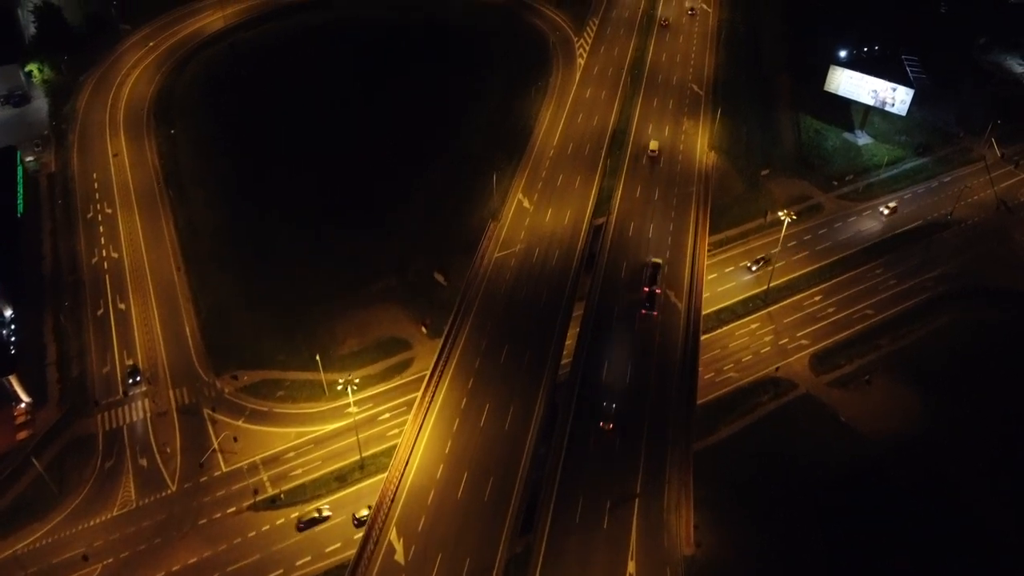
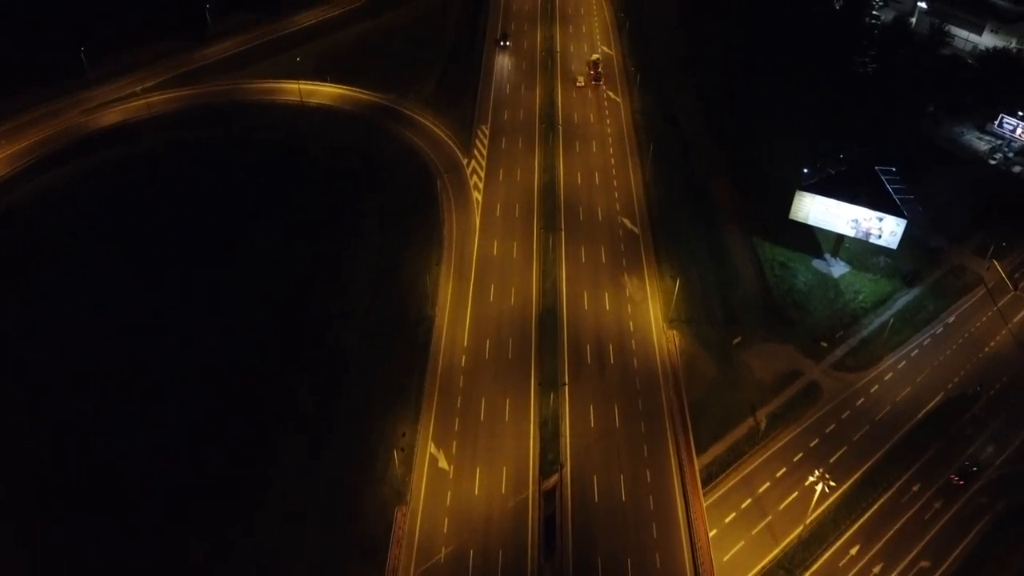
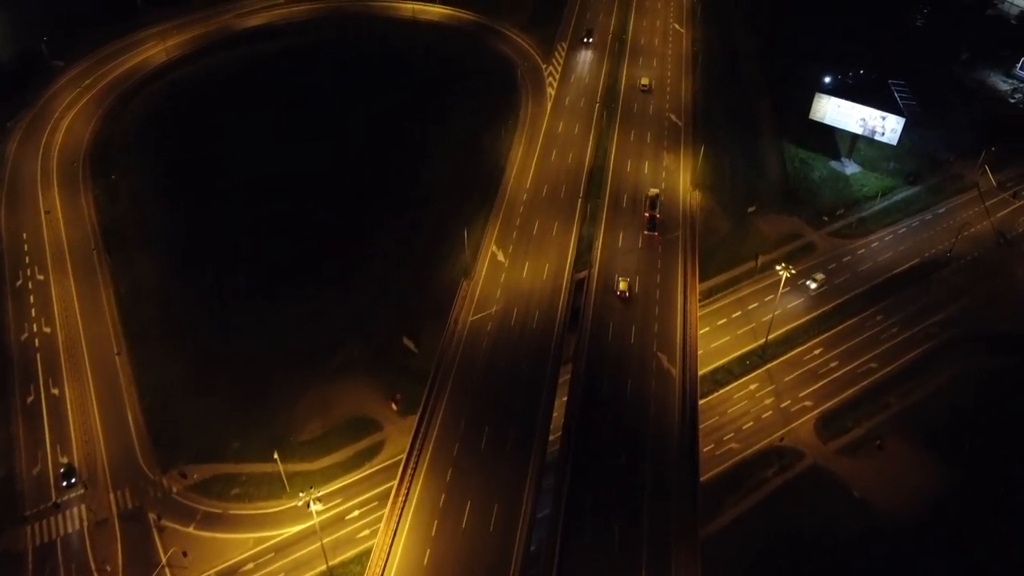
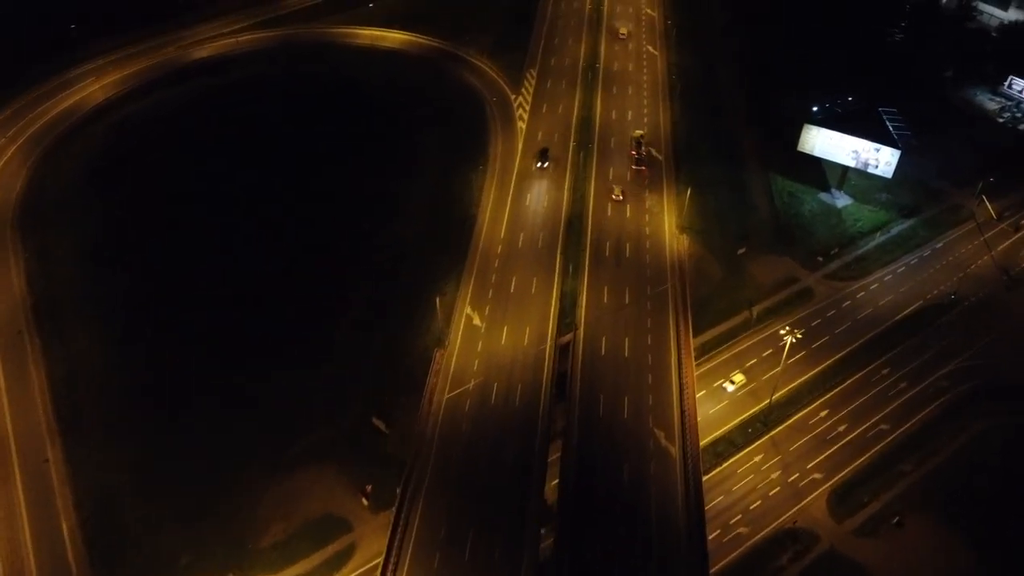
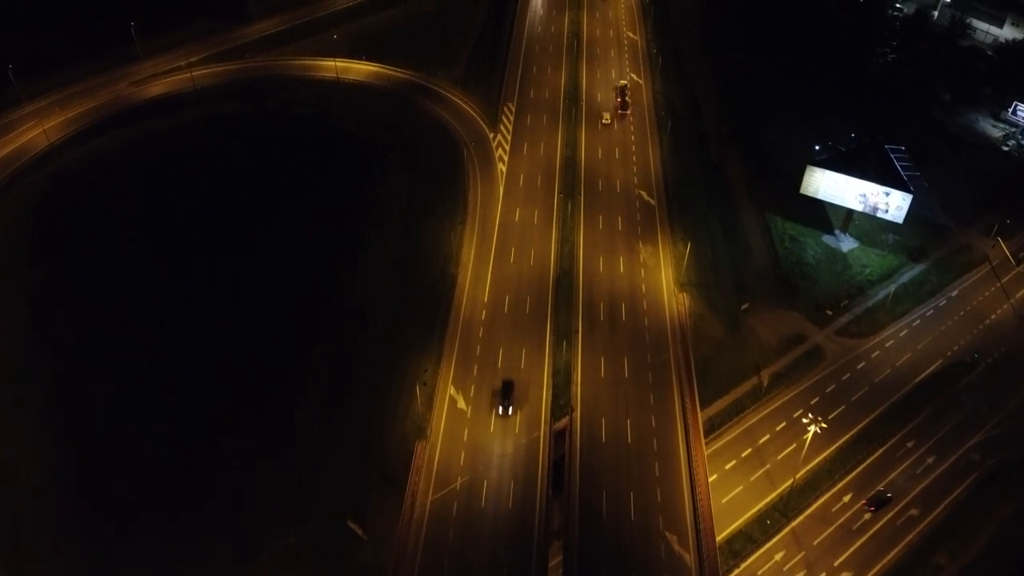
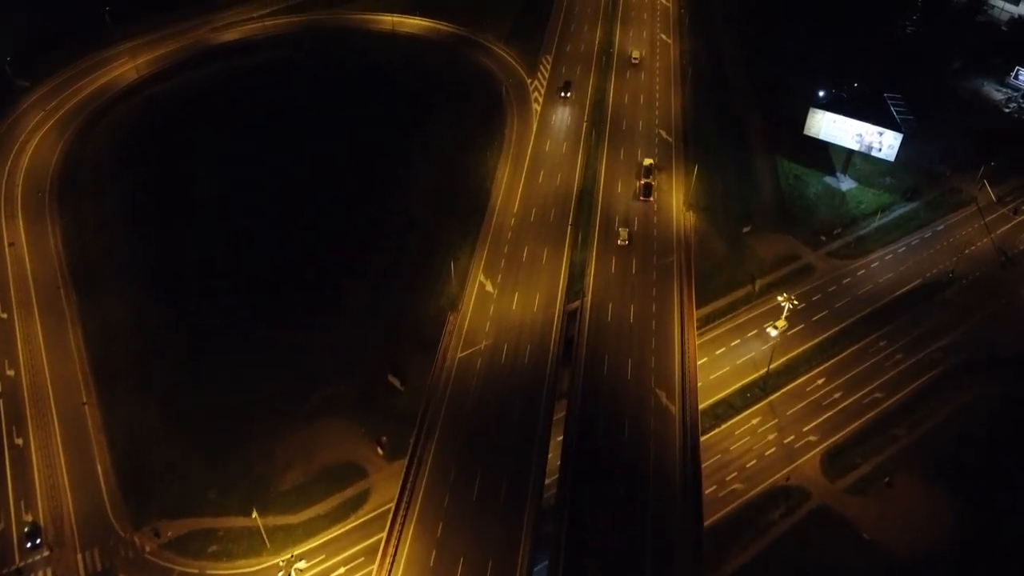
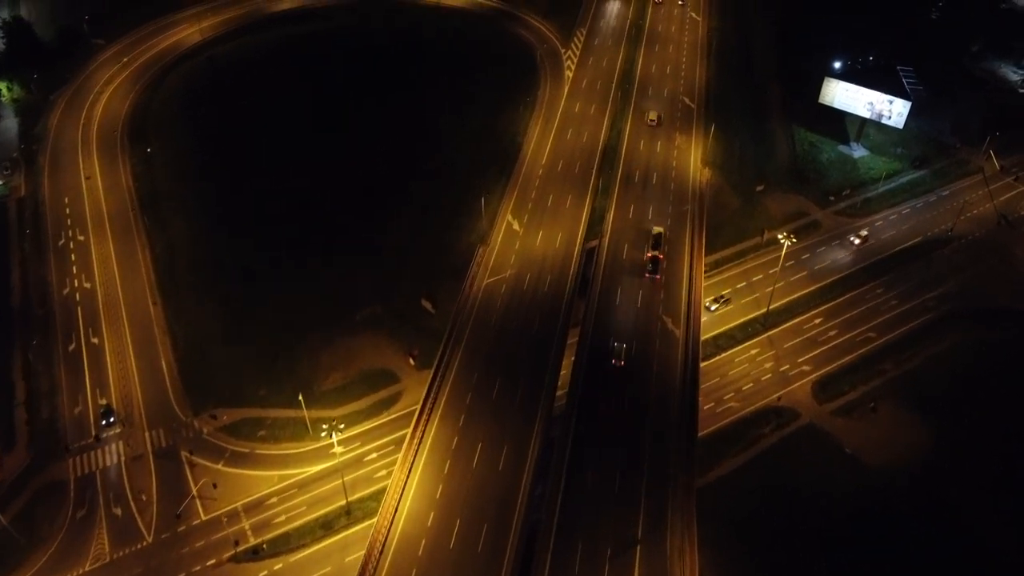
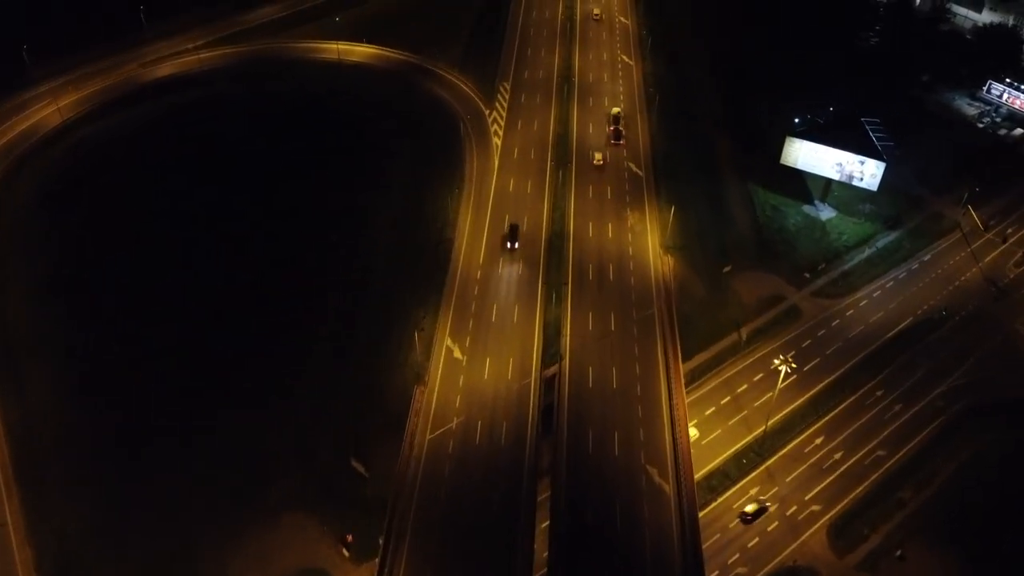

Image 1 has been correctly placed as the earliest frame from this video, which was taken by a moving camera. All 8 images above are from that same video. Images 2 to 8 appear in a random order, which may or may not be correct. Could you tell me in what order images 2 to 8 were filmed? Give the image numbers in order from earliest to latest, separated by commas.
7, 3, 6, 4, 8, 5, 2
